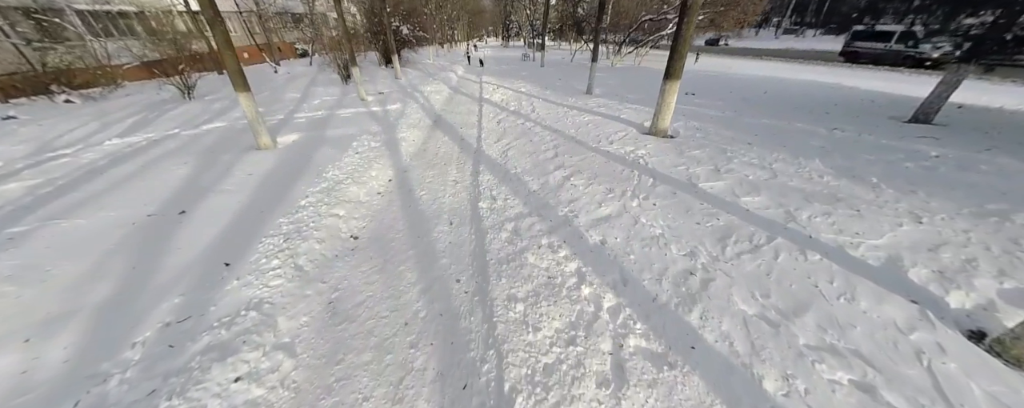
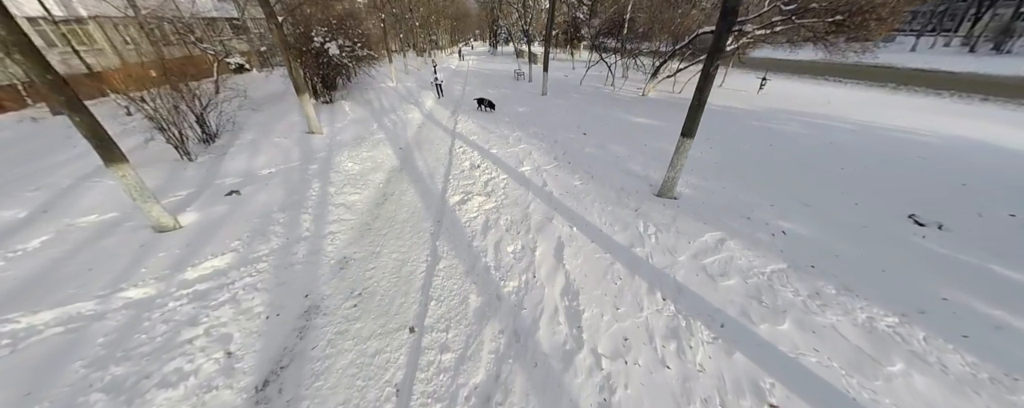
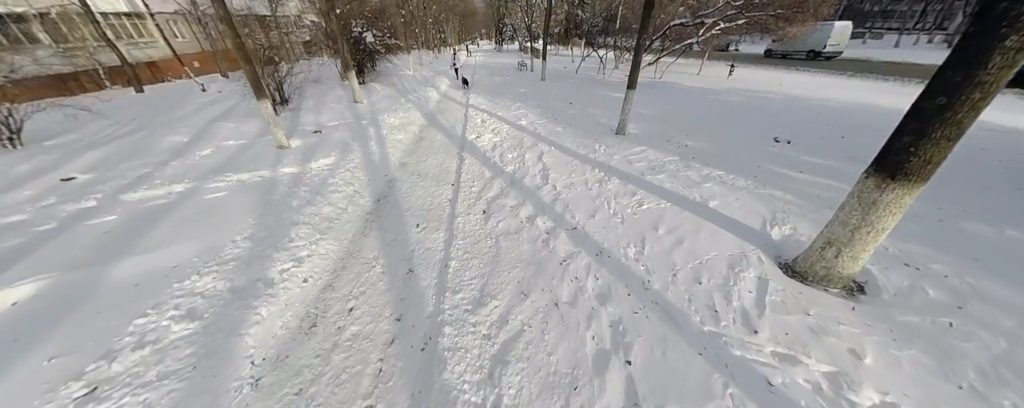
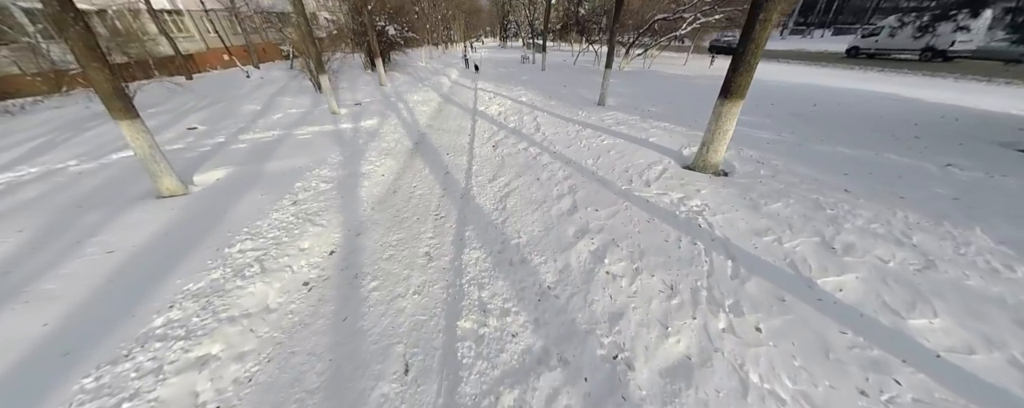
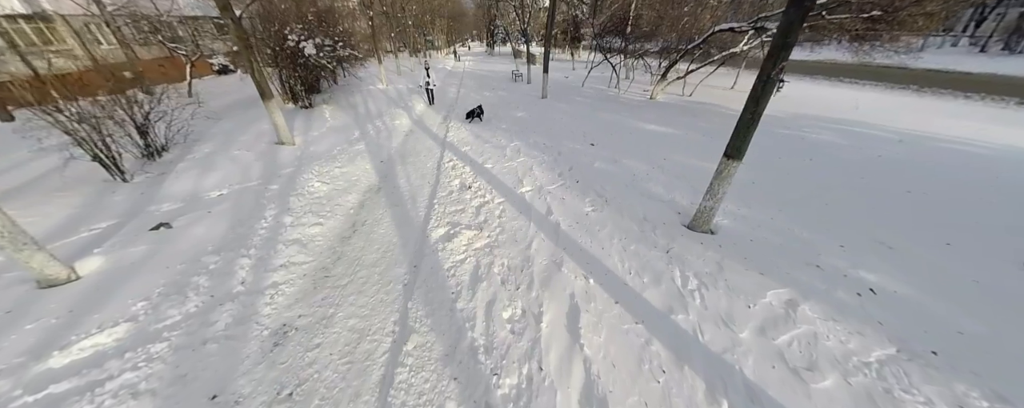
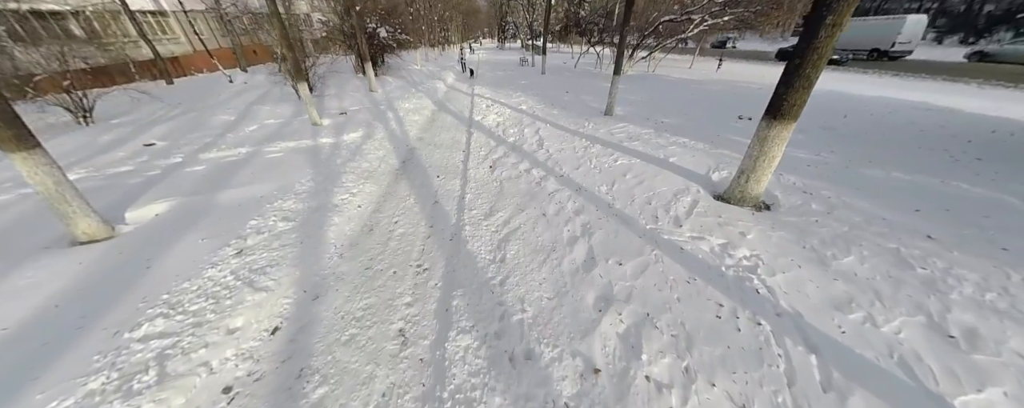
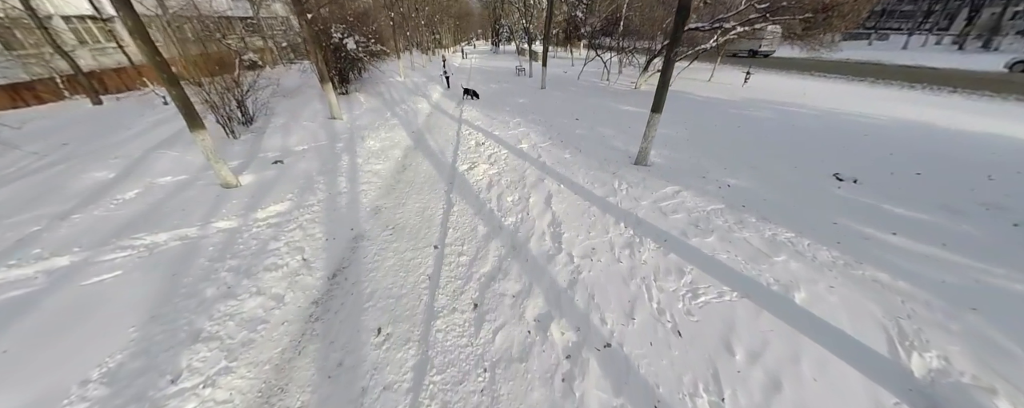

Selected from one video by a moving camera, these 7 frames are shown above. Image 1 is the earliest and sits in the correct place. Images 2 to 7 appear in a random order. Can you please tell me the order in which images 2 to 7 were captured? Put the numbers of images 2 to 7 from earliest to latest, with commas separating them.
4, 6, 3, 7, 2, 5
